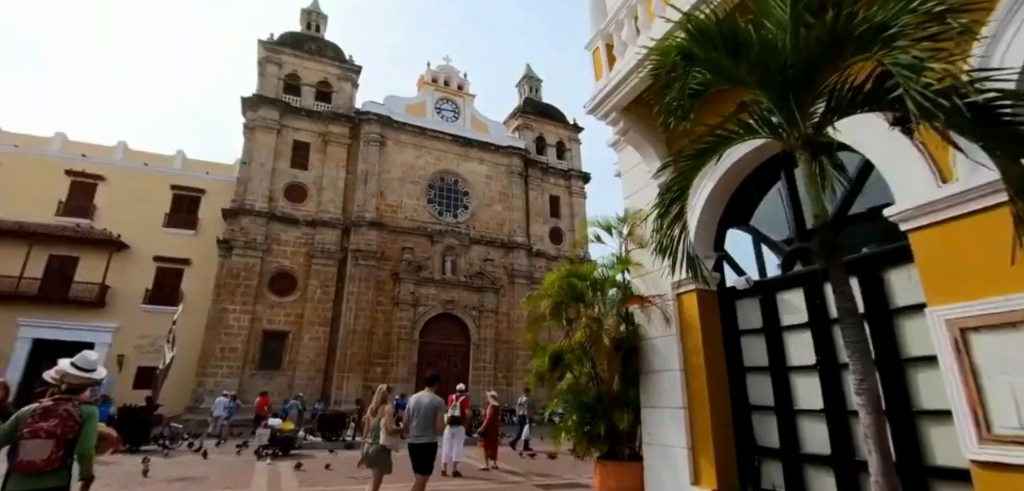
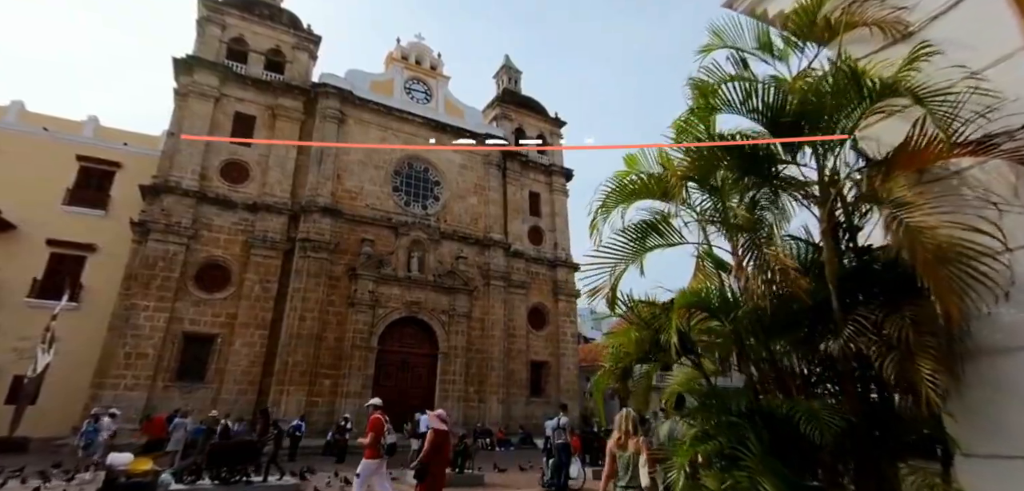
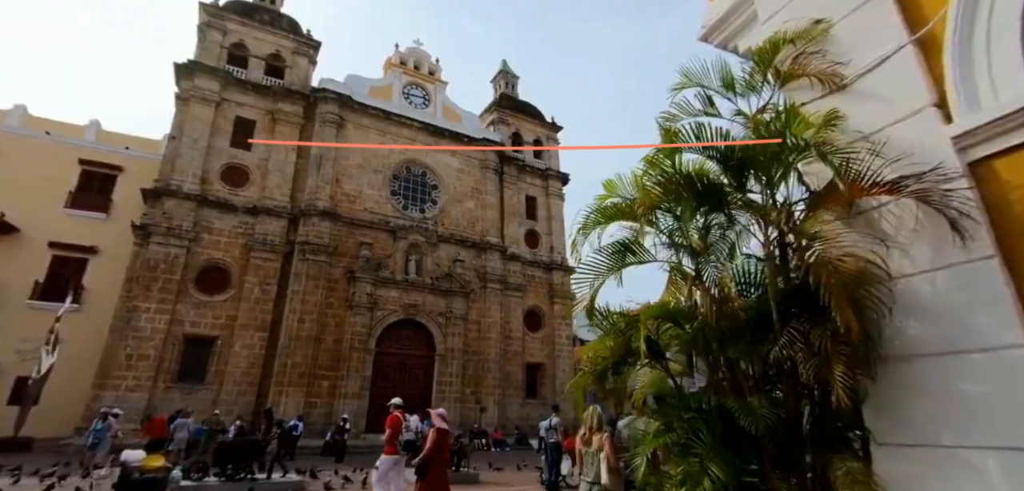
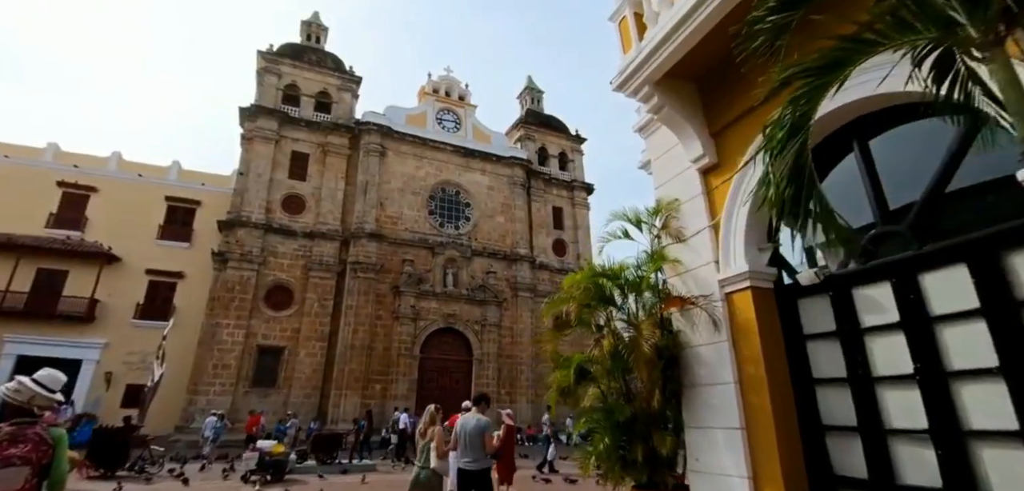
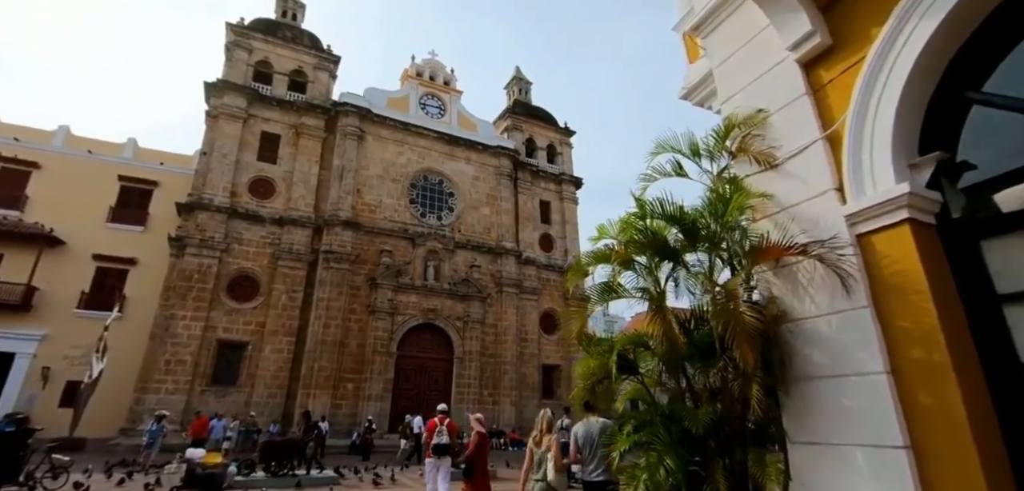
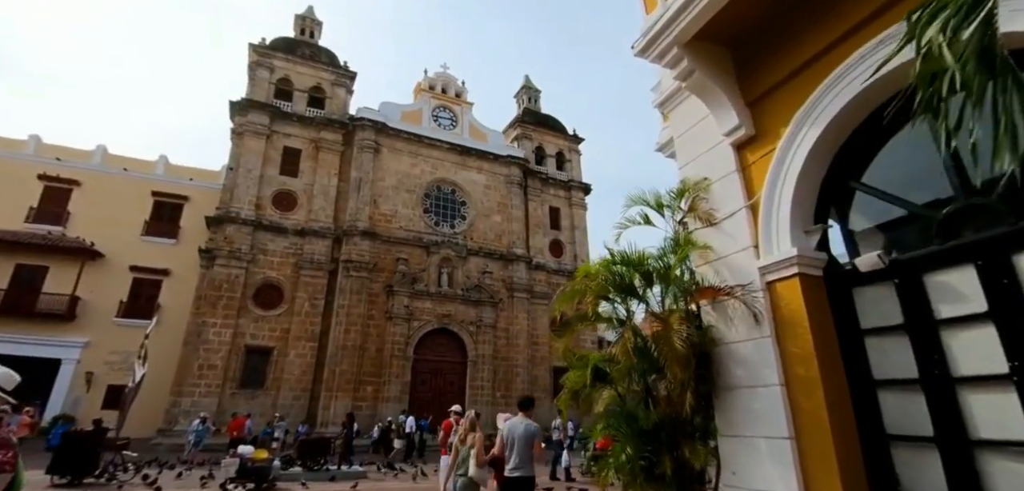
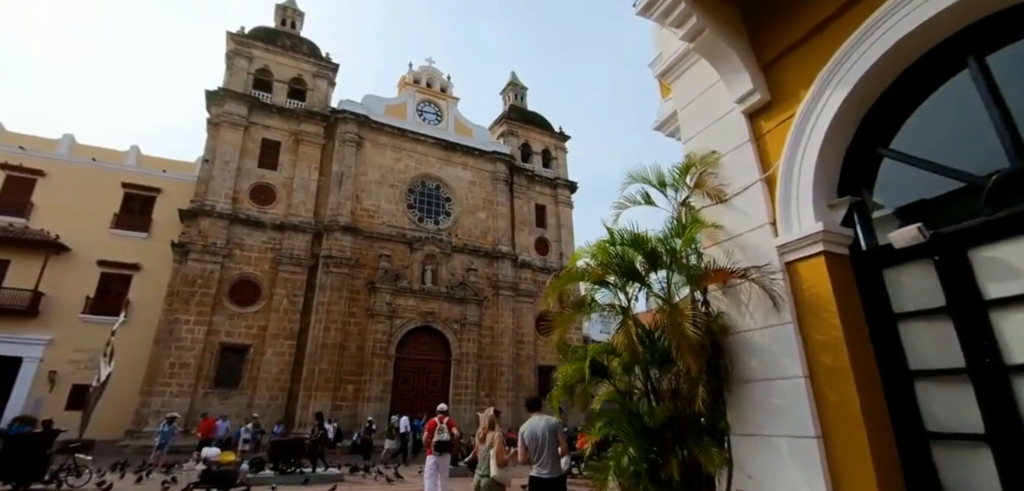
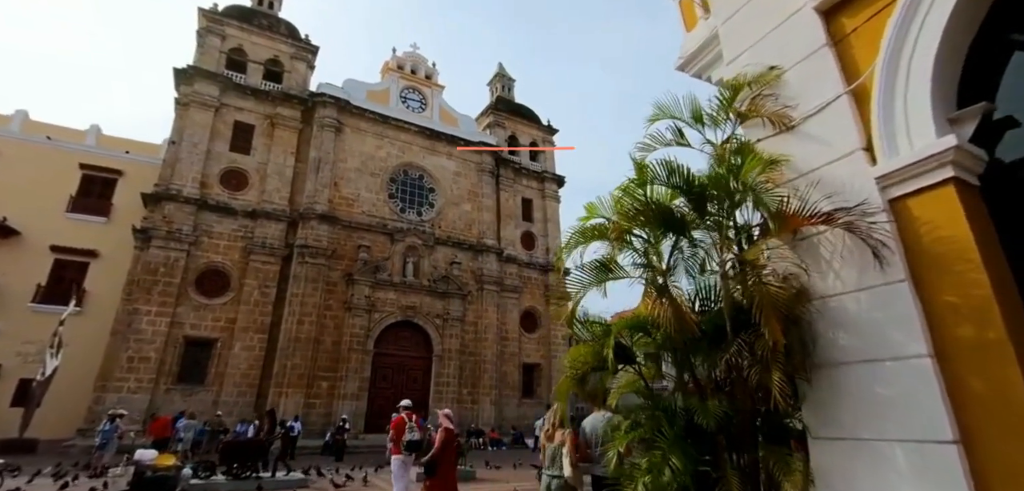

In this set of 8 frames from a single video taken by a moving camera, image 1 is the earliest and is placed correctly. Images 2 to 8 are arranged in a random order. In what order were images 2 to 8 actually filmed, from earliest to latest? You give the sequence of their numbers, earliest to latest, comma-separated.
4, 6, 7, 5, 8, 3, 2
